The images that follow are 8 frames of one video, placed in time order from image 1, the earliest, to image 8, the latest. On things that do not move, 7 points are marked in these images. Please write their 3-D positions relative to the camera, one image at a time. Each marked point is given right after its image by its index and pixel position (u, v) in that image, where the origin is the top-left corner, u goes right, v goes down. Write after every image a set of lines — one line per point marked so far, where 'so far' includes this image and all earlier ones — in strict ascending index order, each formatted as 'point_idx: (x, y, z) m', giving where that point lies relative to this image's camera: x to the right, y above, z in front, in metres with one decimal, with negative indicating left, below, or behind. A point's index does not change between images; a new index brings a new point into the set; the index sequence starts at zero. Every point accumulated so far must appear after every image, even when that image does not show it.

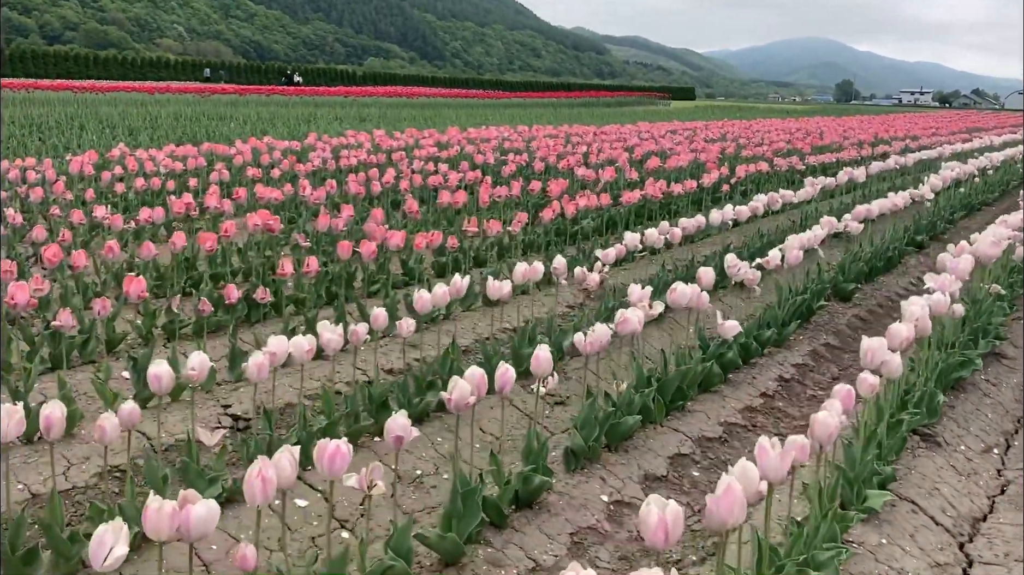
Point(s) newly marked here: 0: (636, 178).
0: (+1.2, +1.1, +9.2) m
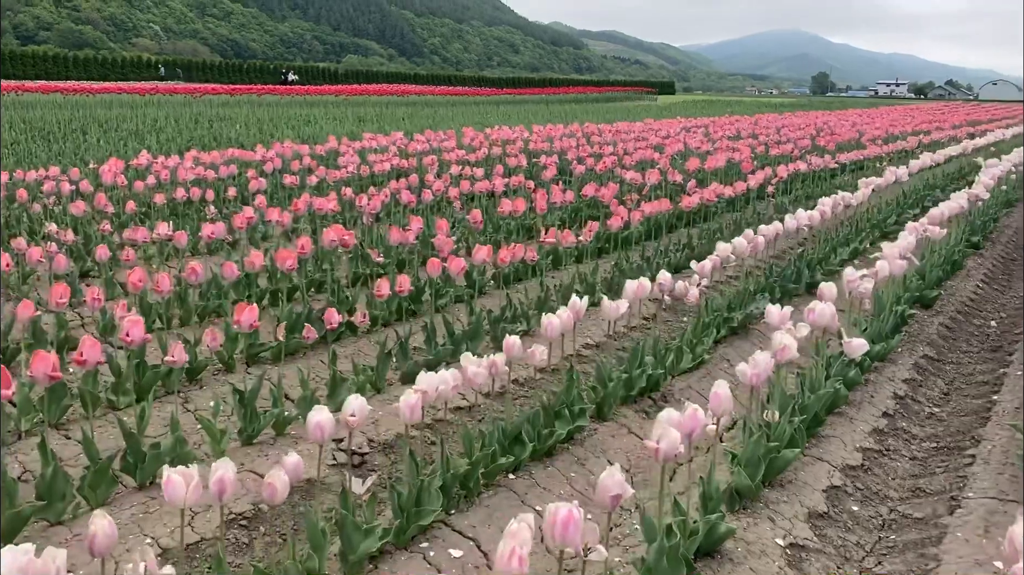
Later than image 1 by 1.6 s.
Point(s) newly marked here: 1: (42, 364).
0: (+1.6, +1.0, +9.0) m
1: (-1.5, -0.3, +3.0) m
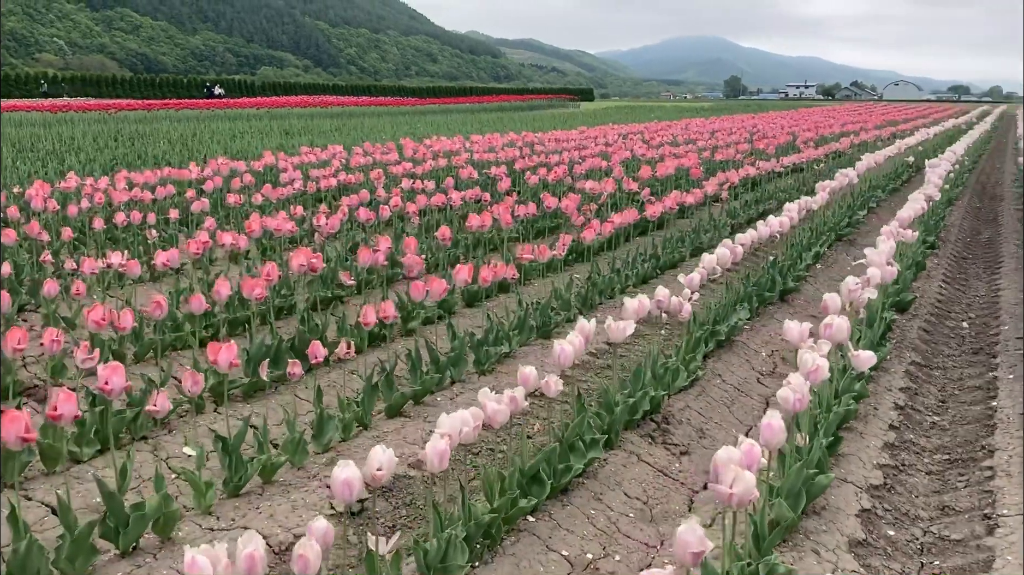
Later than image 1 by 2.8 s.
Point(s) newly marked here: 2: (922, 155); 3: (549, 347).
0: (+1.2, +0.9, +8.9) m
1: (-1.4, -0.4, +2.6) m
2: (+7.3, +2.3, +16.5) m
3: (+0.2, -0.3, +5.4) m
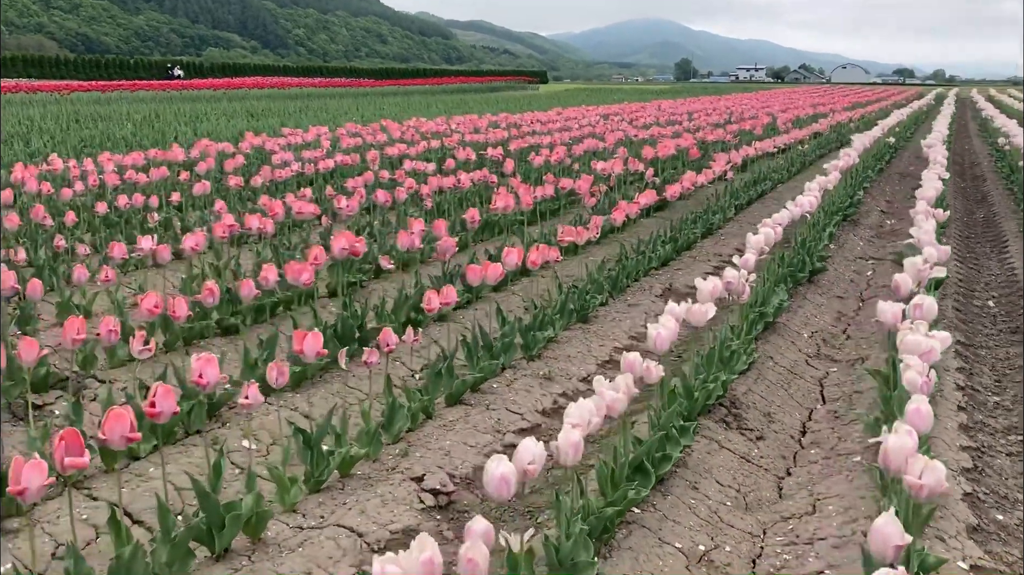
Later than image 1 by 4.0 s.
0: (+1.2, +1.1, +8.7) m
1: (-1.0, -0.4, +2.4) m
2: (+6.9, +2.7, +16.7) m
3: (+0.5, -0.2, +5.3) m
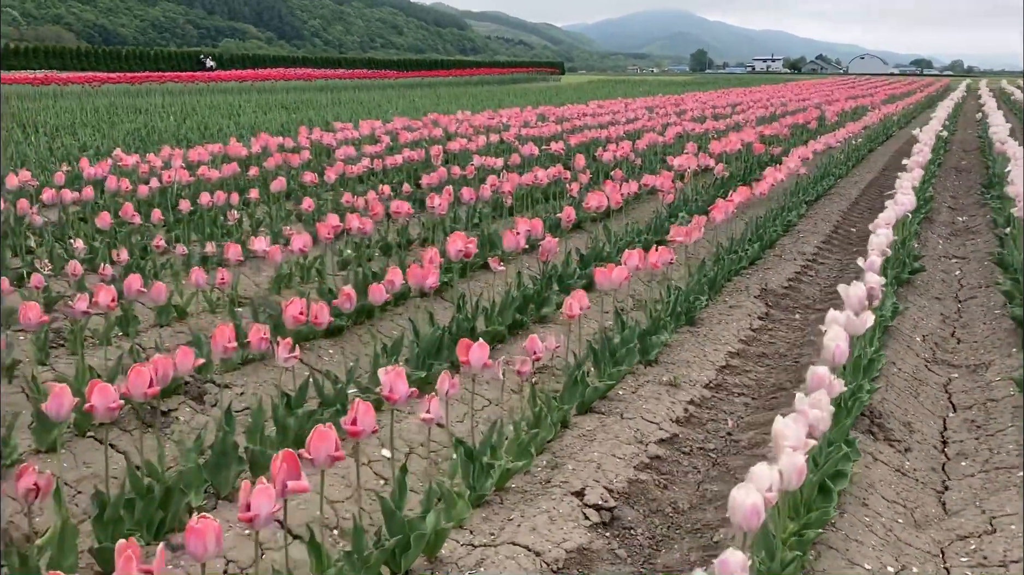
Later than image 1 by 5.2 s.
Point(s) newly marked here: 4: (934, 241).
0: (+1.9, +1.1, +8.6) m
1: (-0.5, -0.4, +2.3) m
2: (+7.7, +2.8, +16.4) m
3: (+1.0, -0.3, +5.1) m
4: (+3.6, +0.4, +8.0) m
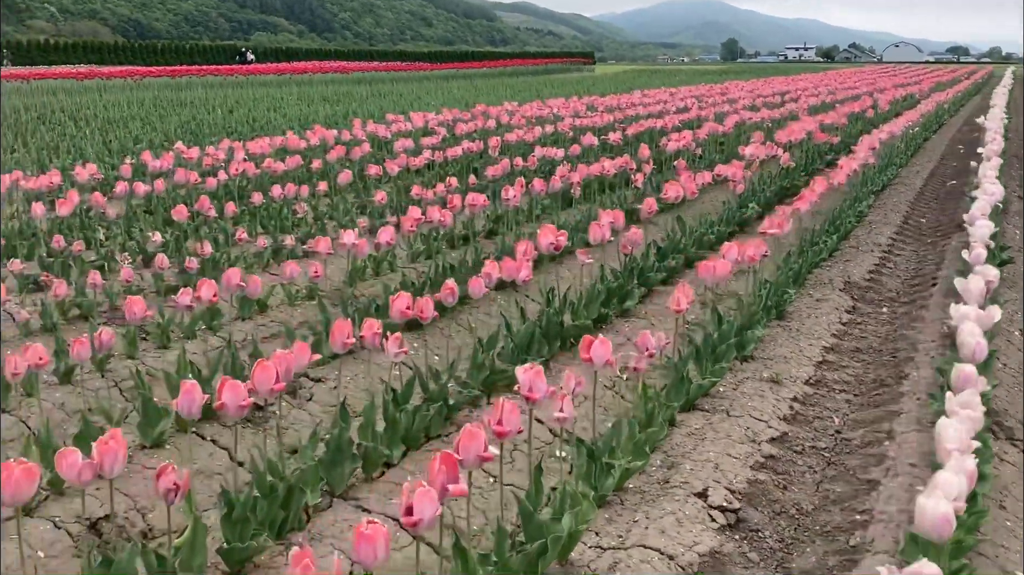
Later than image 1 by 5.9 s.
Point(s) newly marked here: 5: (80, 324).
0: (+2.4, +1.2, +8.4) m
1: (-0.1, -0.4, +2.2) m
2: (+8.5, +2.9, +16.1) m
3: (+1.5, -0.2, +5.0) m
4: (+4.2, +0.5, +7.8) m
5: (-2.4, -0.2, +5.1) m
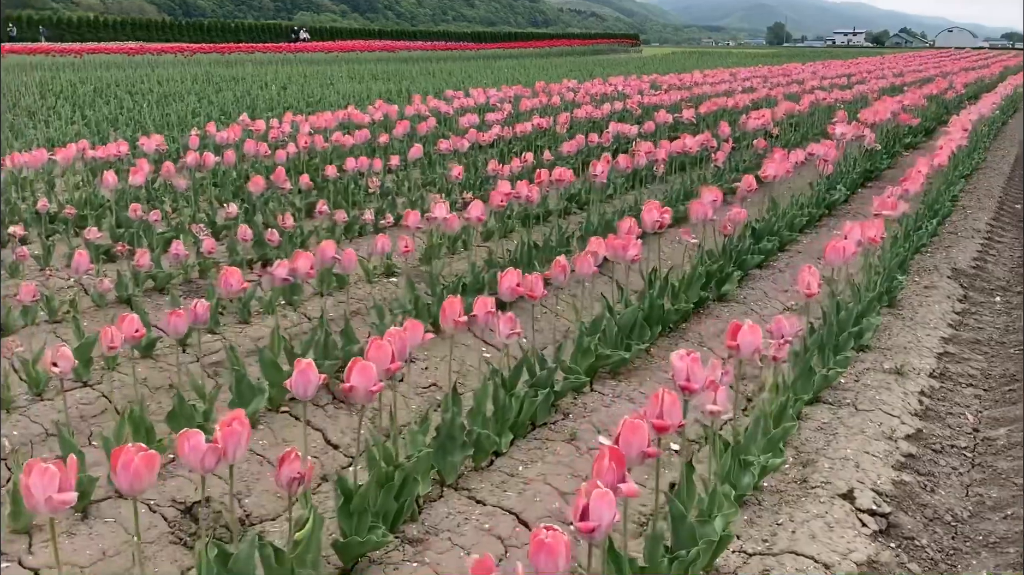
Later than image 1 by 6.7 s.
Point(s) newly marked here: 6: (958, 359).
0: (+3.1, +1.3, +8.0) m
1: (+0.3, -0.3, +2.0) m
2: (+9.5, +3.0, +15.4) m
3: (+2.0, -0.1, +4.7) m
4: (+4.8, +0.5, +7.4) m
5: (-1.9, 0.0, +5.0) m
6: (+2.1, -0.3, +4.3) m
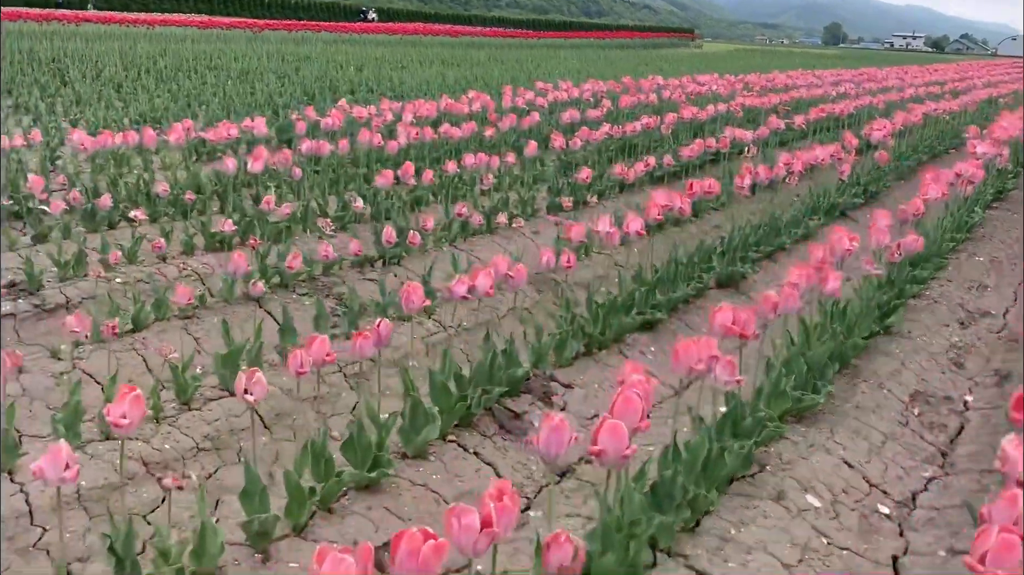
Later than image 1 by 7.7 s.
0: (+4.0, +1.1, +7.5) m
1: (+0.8, -0.5, +1.6) m
2: (+10.8, +2.5, +14.6) m
3: (+2.7, -0.4, +4.3) m
4: (+5.6, +0.2, +6.8) m
5: (-1.2, 0.0, +4.7) m
6: (+2.7, -0.5, +3.9) m
